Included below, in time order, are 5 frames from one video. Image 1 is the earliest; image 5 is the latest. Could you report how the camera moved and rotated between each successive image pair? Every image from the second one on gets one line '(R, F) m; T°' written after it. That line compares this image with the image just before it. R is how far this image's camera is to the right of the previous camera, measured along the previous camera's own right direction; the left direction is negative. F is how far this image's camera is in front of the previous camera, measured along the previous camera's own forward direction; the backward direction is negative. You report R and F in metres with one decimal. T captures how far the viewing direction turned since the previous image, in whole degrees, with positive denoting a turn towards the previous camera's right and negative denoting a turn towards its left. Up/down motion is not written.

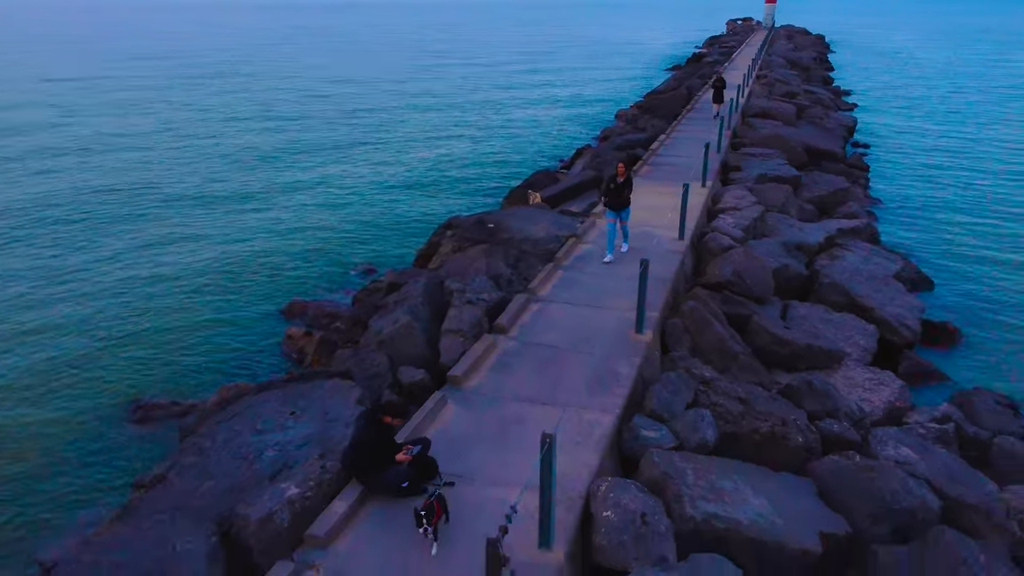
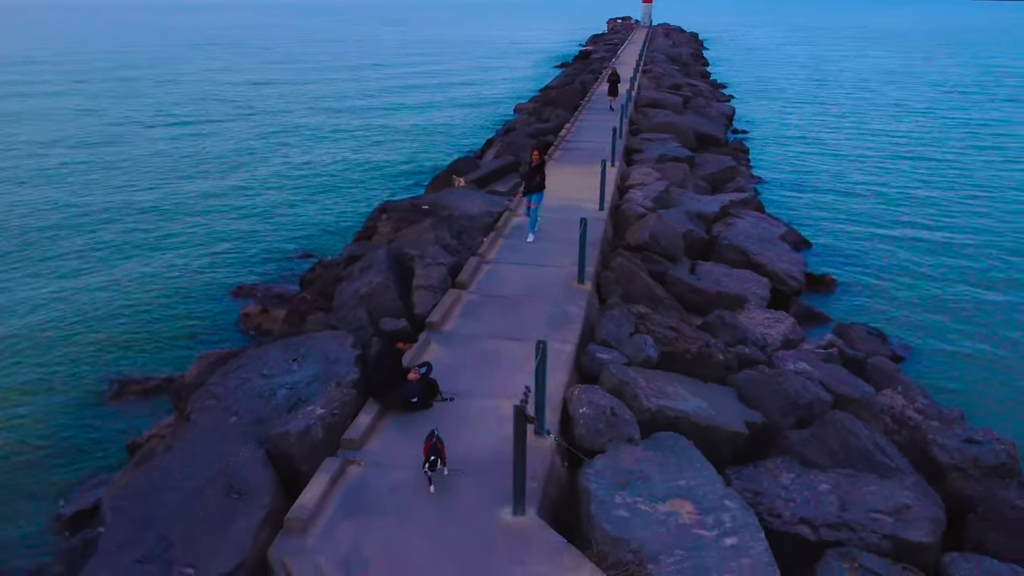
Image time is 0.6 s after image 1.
(-0.9, -1.3) m; +8°
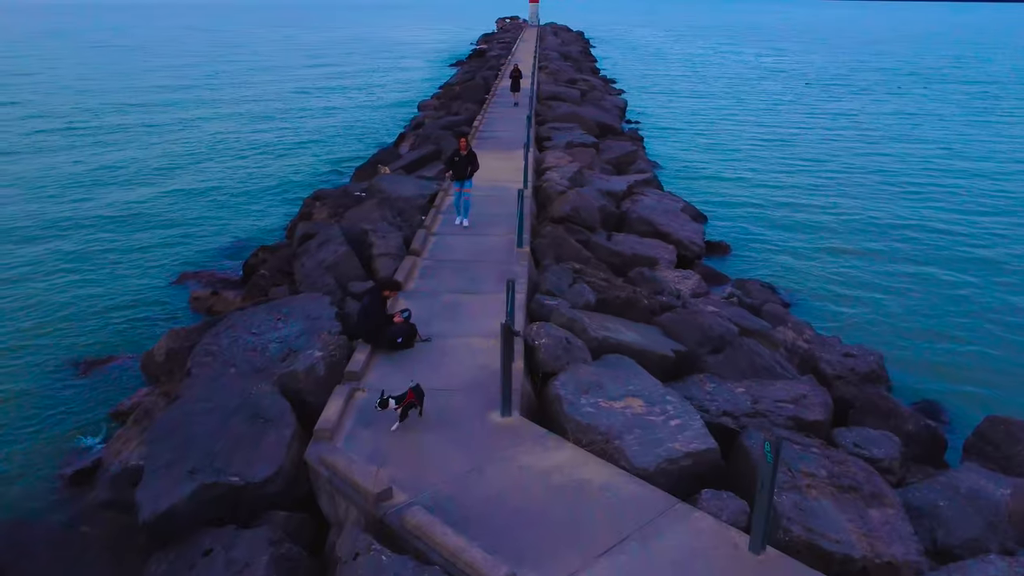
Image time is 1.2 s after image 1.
(-0.8, -1.3) m; +7°
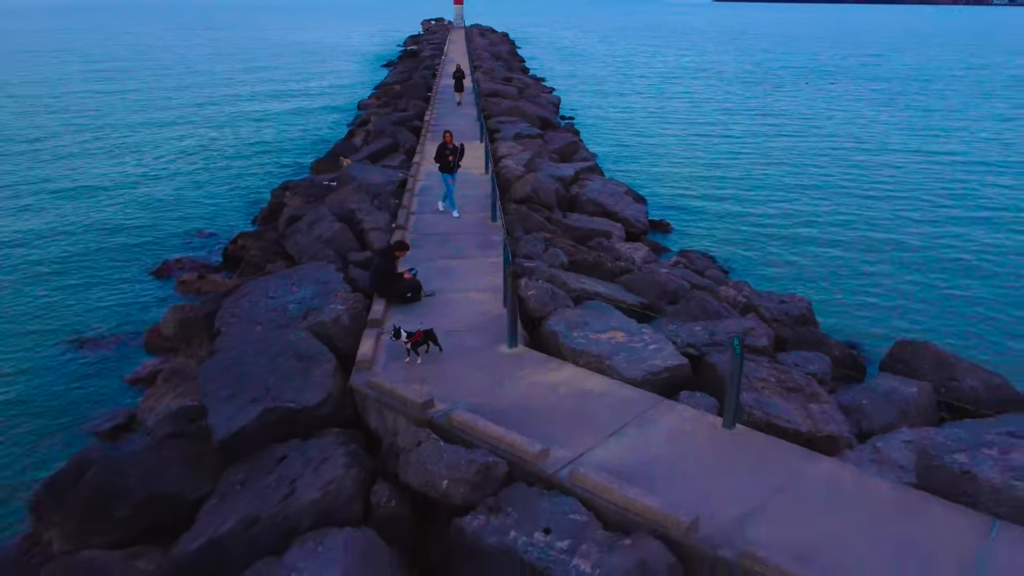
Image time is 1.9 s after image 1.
(-0.8, -1.4) m; +5°
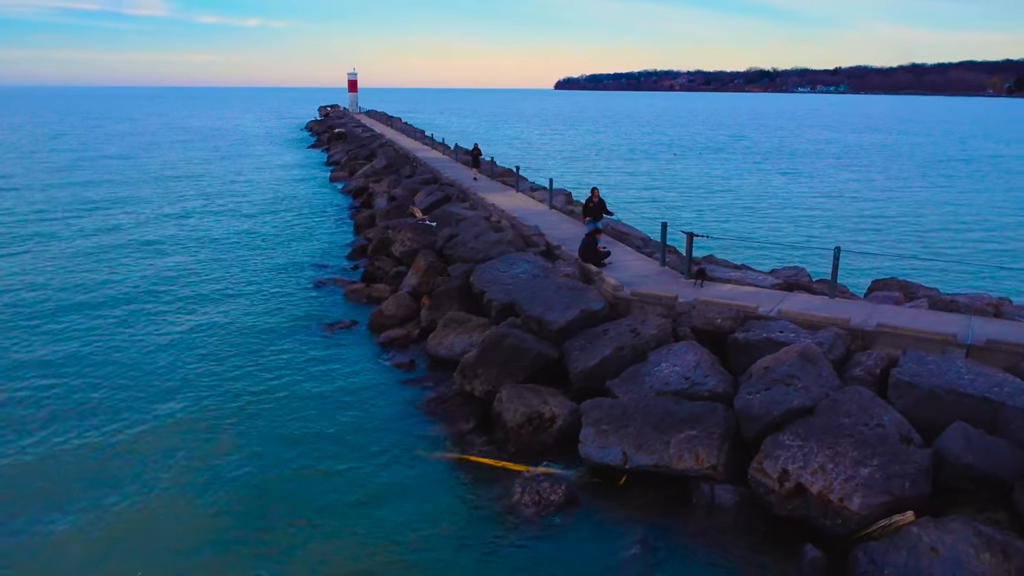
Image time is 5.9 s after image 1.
(-6.0, -5.5) m; +10°
